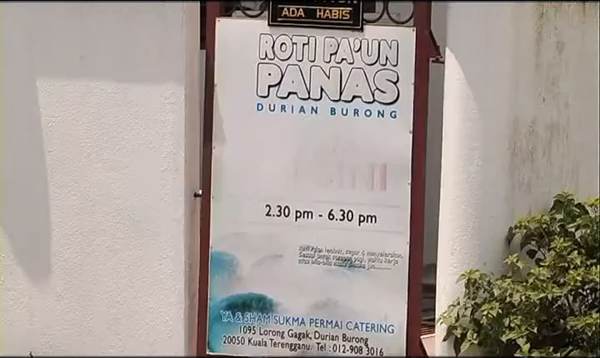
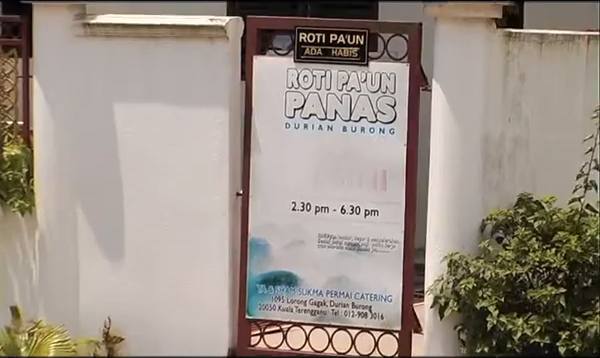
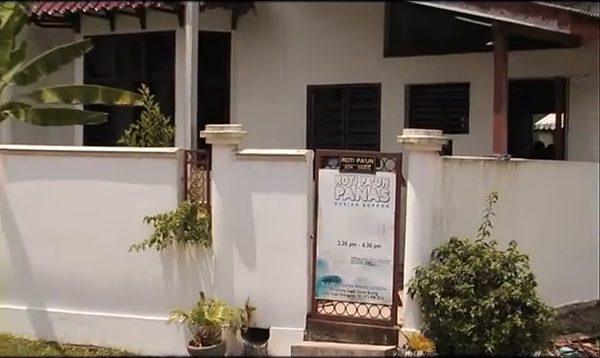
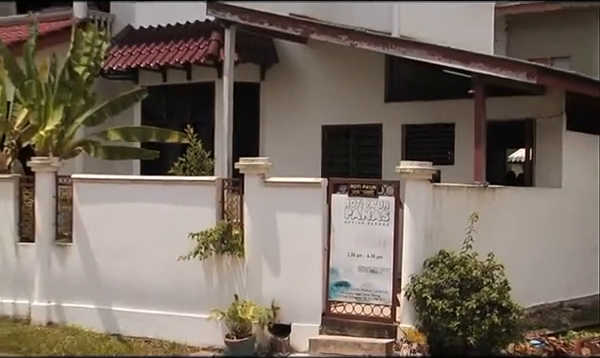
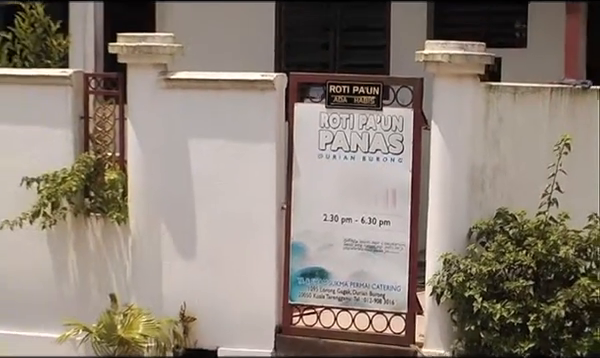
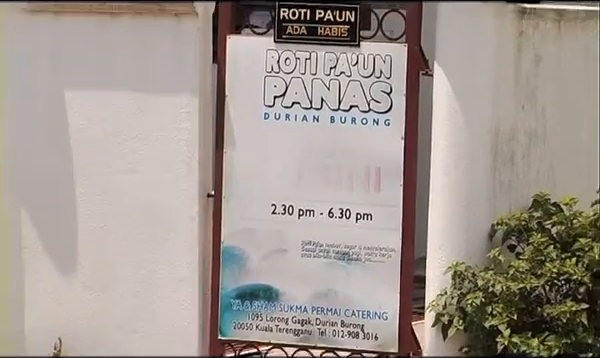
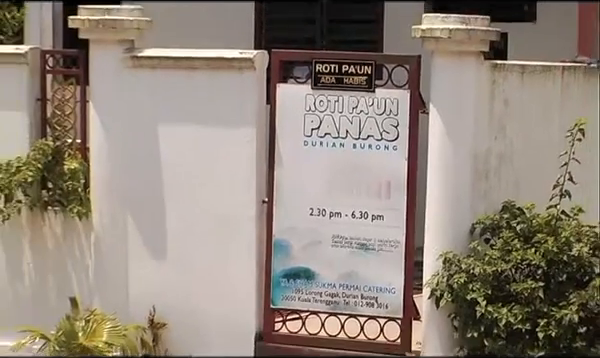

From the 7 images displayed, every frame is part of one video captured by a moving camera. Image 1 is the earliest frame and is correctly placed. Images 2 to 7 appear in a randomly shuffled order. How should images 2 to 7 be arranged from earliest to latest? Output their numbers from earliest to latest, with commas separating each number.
6, 2, 7, 5, 3, 4
